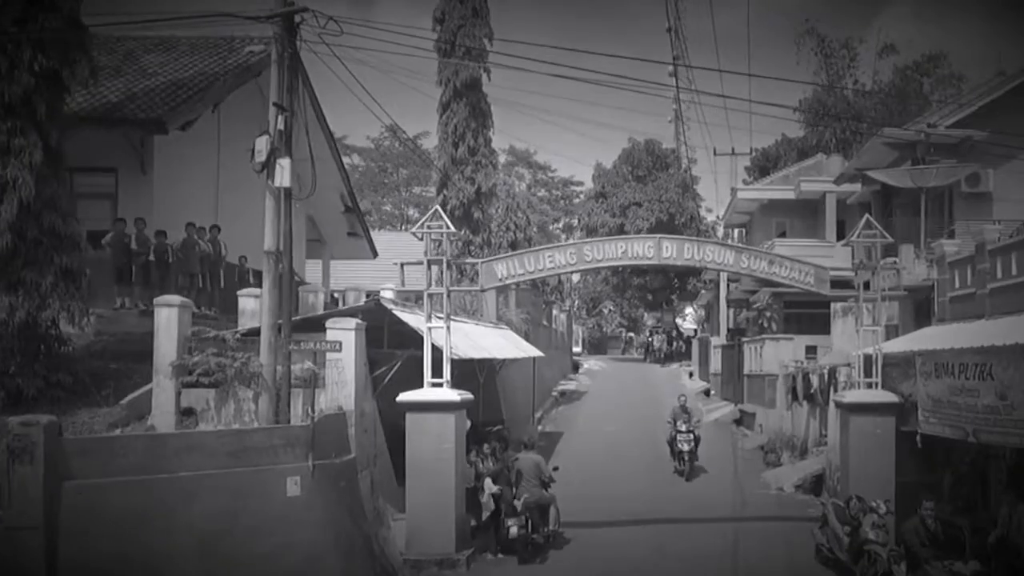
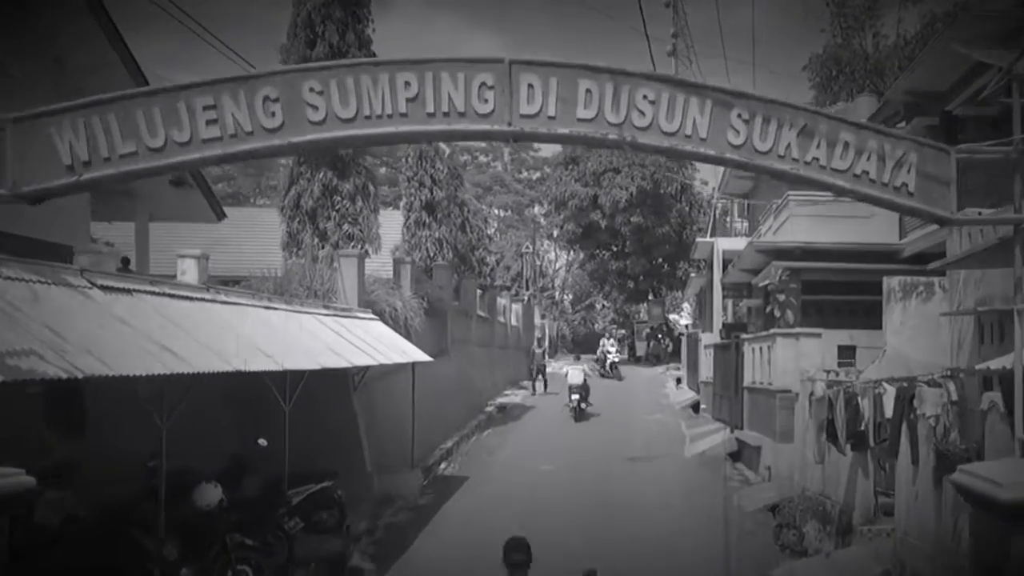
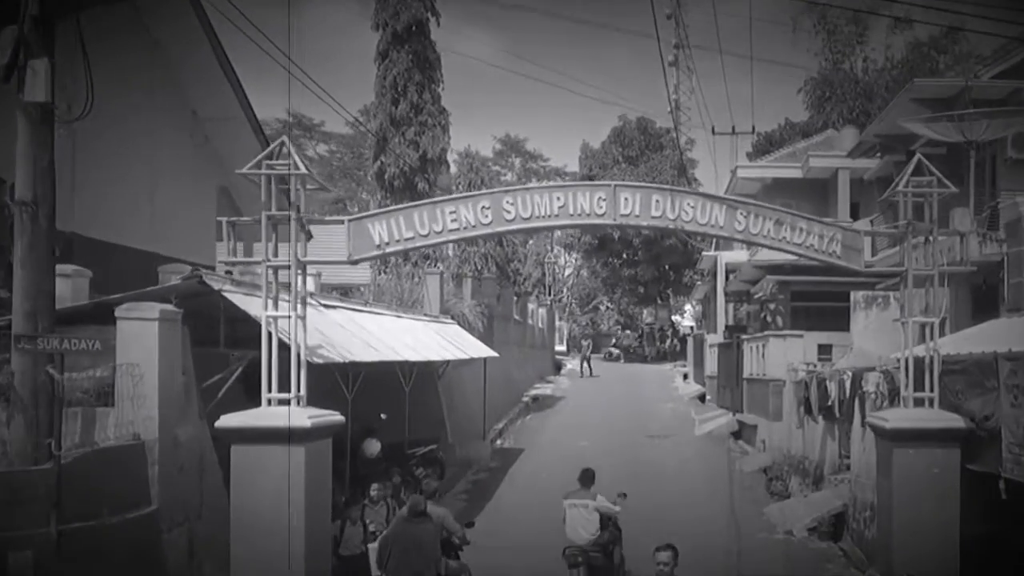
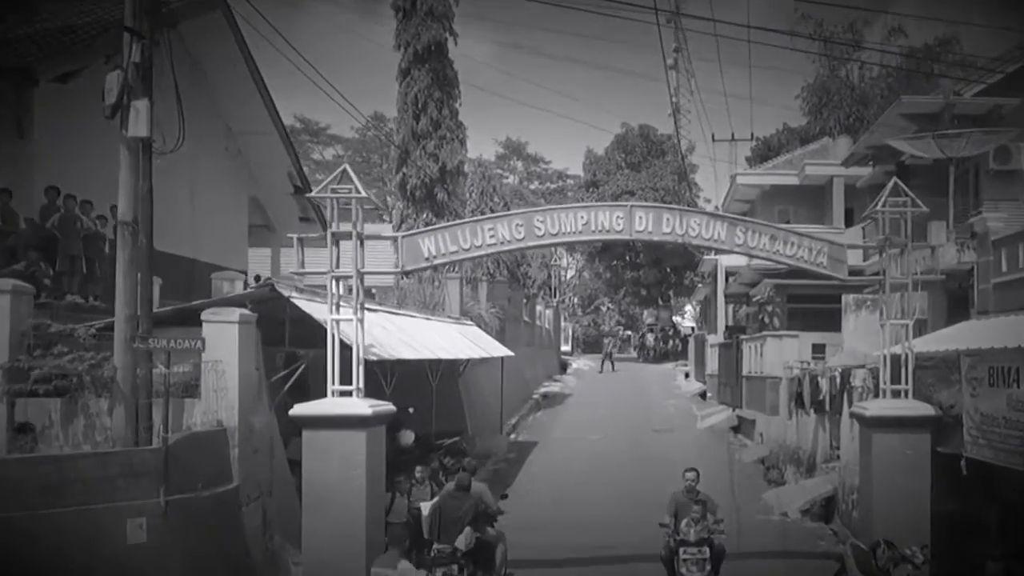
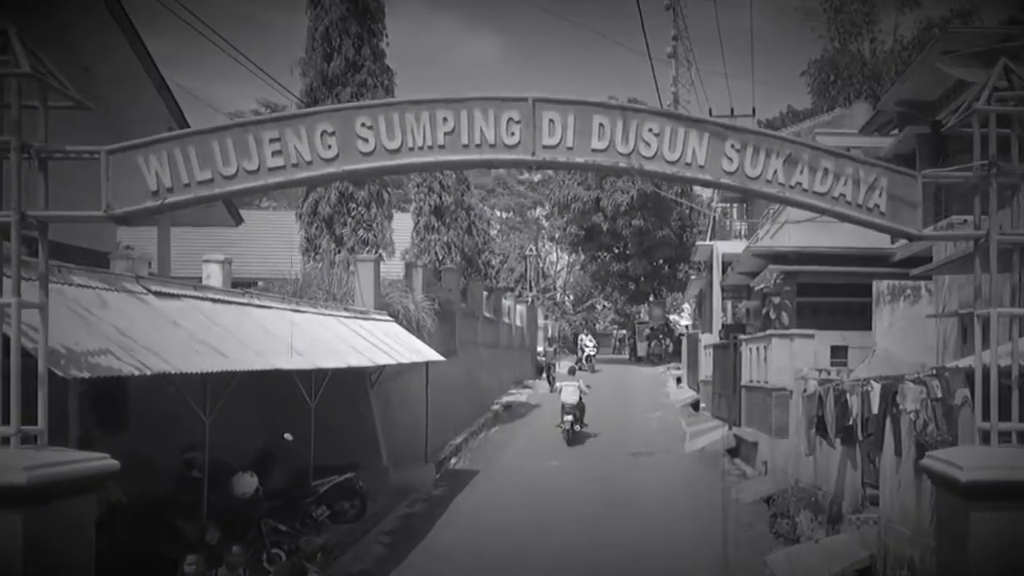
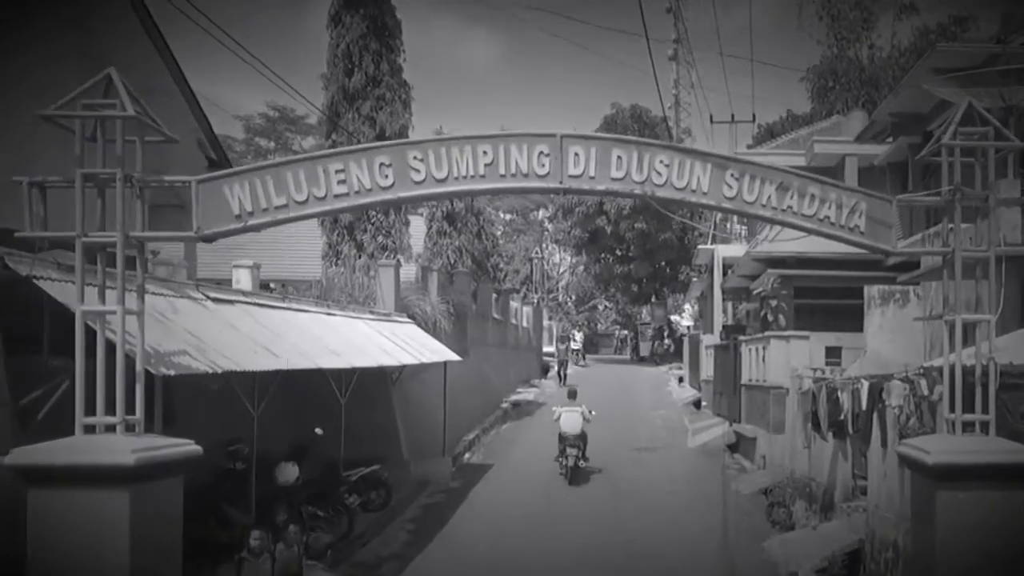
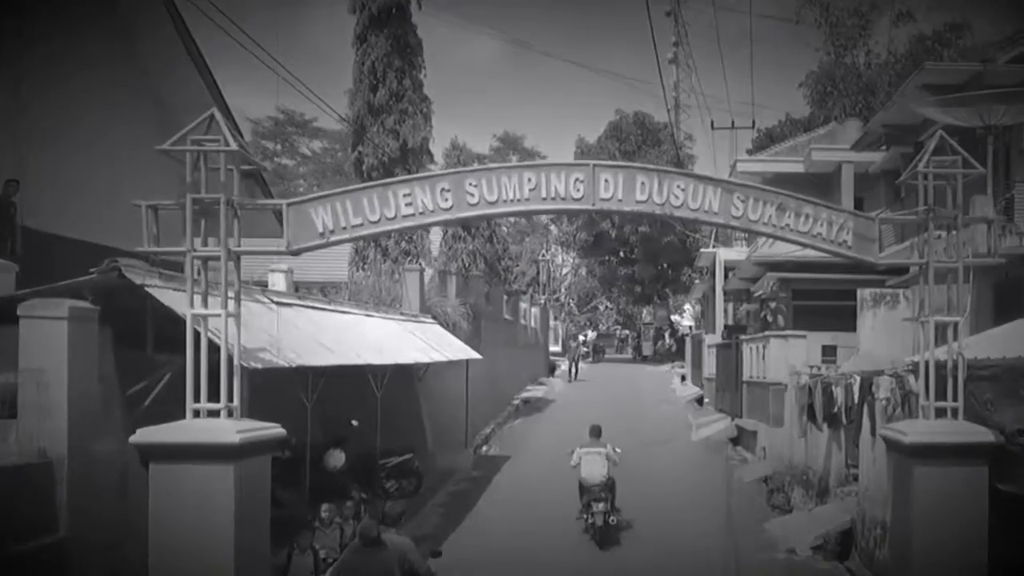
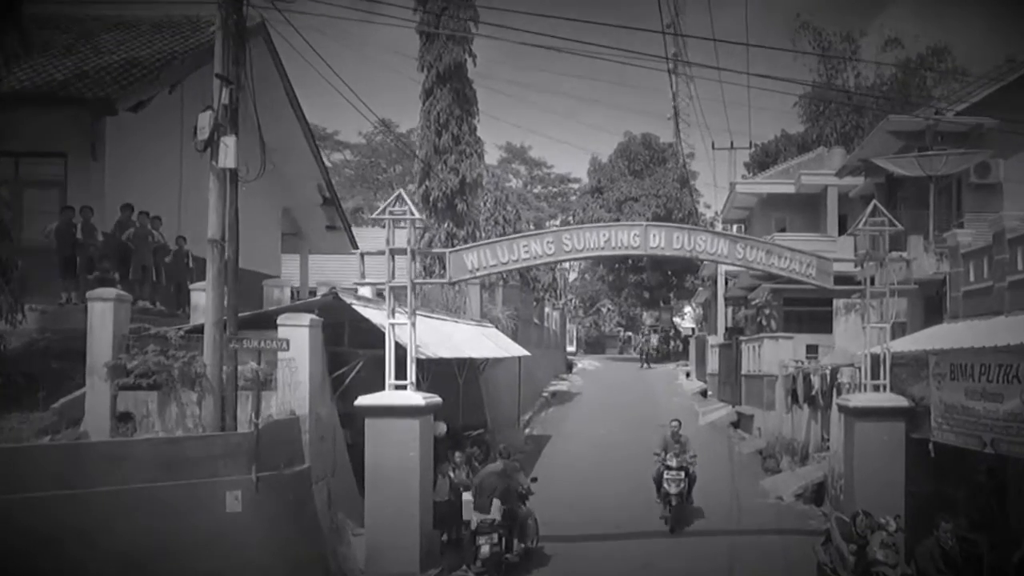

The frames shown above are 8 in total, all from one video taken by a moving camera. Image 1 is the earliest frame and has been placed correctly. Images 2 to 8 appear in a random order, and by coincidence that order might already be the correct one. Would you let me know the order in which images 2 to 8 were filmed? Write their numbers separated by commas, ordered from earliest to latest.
8, 4, 3, 7, 6, 5, 2
